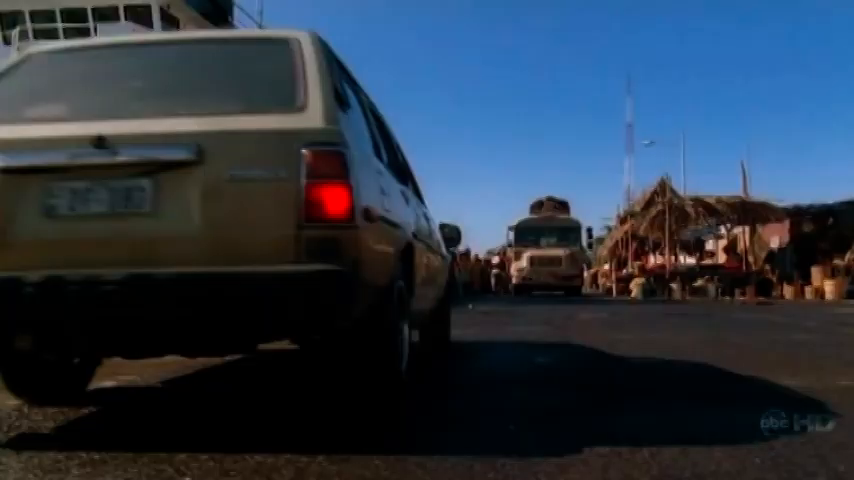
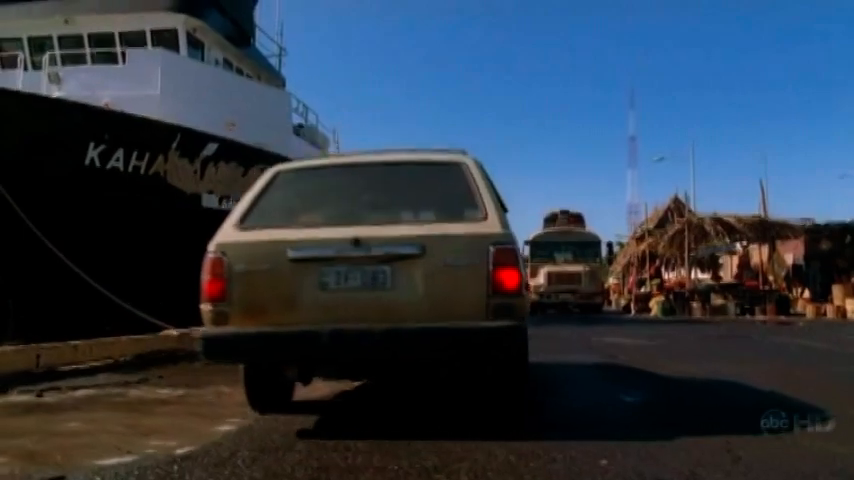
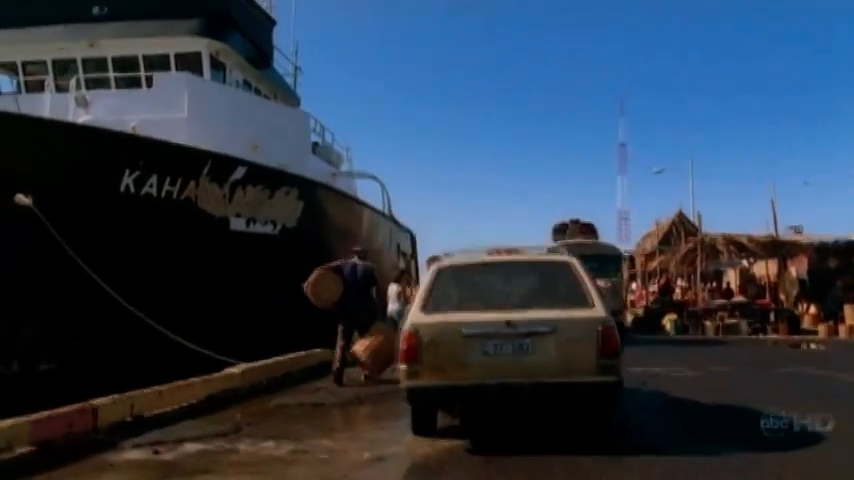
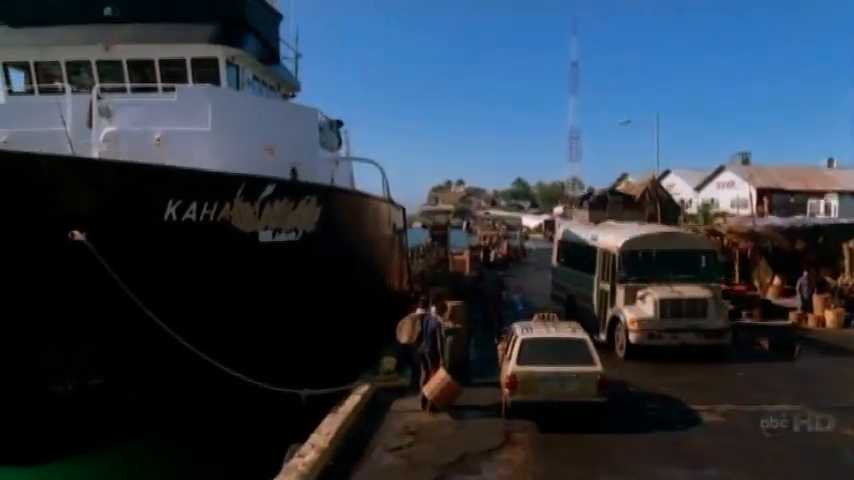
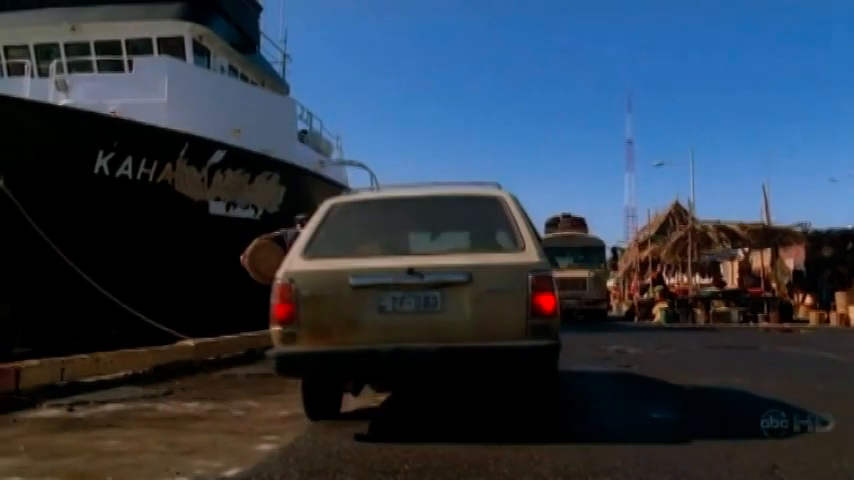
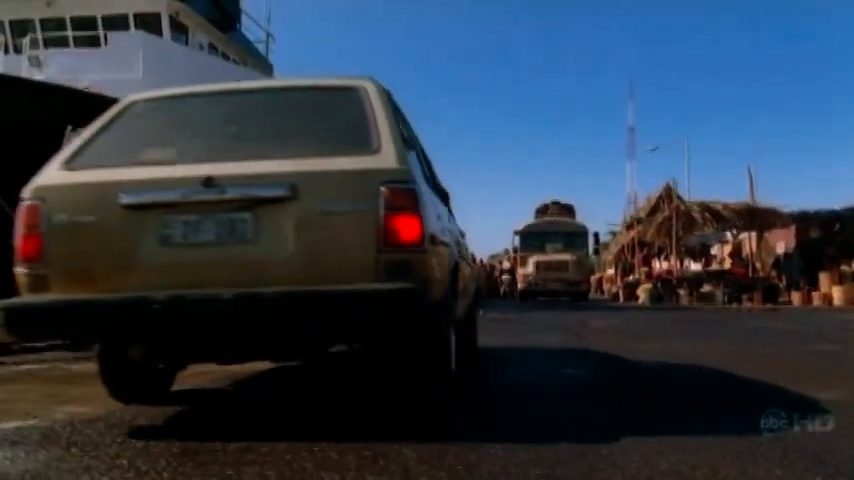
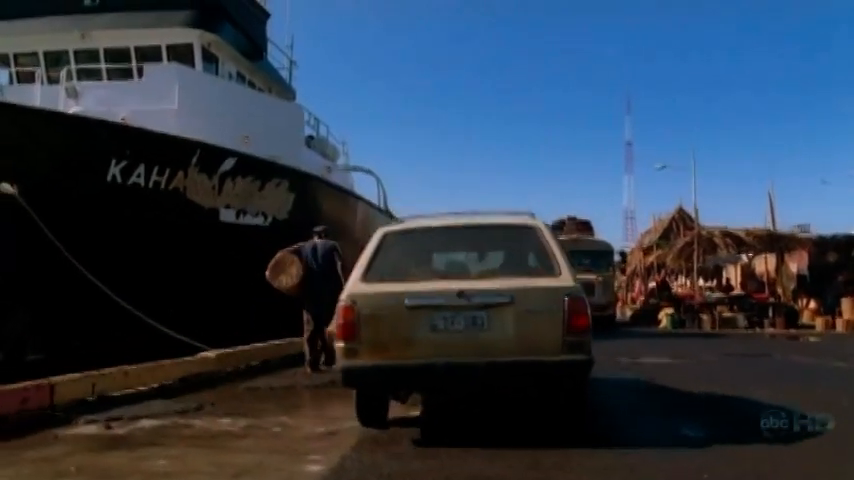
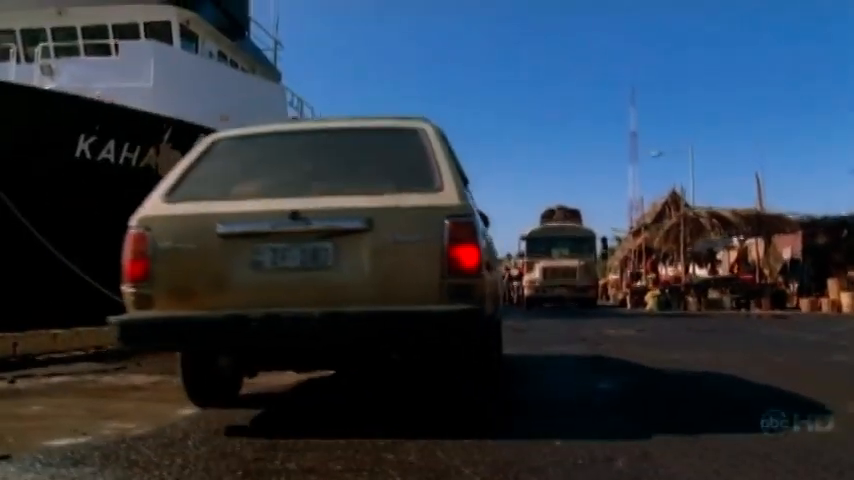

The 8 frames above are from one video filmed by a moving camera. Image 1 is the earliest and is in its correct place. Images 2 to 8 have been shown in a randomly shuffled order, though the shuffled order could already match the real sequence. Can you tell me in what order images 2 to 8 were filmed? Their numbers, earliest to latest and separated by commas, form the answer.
6, 8, 2, 5, 7, 3, 4
